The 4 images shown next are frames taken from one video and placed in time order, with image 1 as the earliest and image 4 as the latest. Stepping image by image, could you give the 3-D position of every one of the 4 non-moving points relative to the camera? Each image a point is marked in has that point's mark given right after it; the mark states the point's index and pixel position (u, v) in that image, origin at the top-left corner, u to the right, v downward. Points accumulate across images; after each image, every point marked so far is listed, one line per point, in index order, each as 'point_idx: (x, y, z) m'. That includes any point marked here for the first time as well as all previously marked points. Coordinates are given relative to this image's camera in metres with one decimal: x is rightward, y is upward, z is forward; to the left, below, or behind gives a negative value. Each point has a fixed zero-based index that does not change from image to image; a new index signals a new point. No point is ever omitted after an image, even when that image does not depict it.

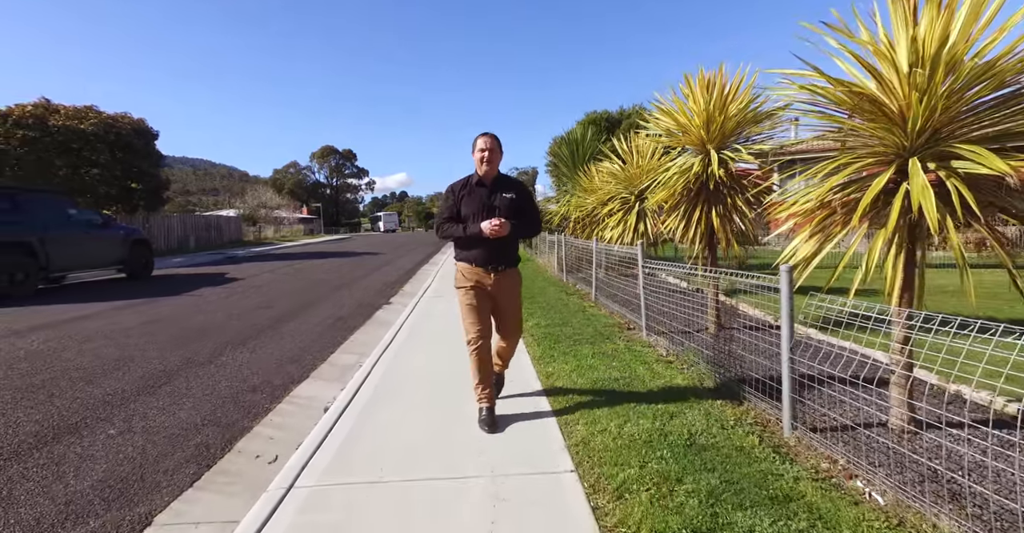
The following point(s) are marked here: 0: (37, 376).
0: (-4.3, -1.0, +4.3) m
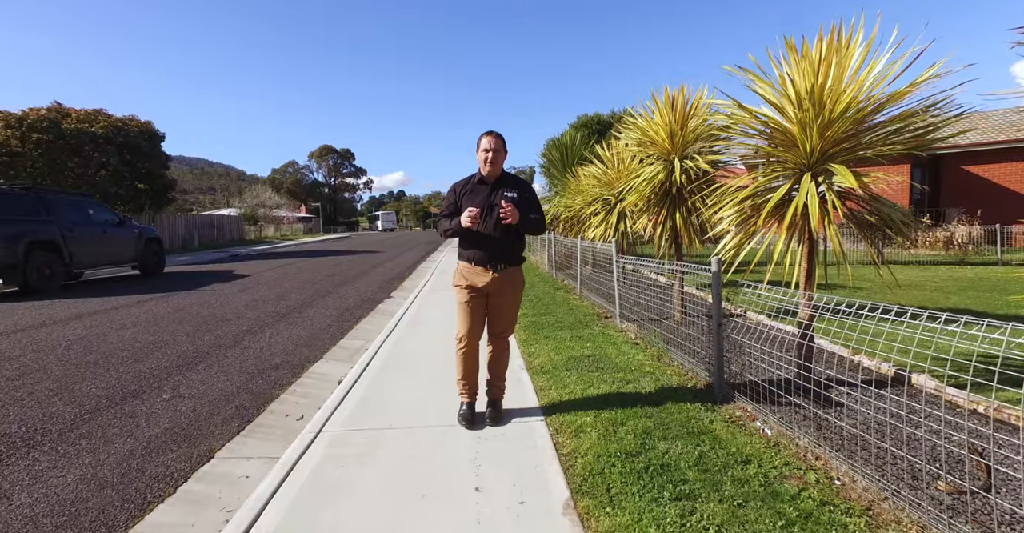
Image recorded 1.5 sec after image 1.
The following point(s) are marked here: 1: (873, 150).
0: (-4.5, -0.9, +5.0) m
1: (+2.4, +0.8, +3.2) m
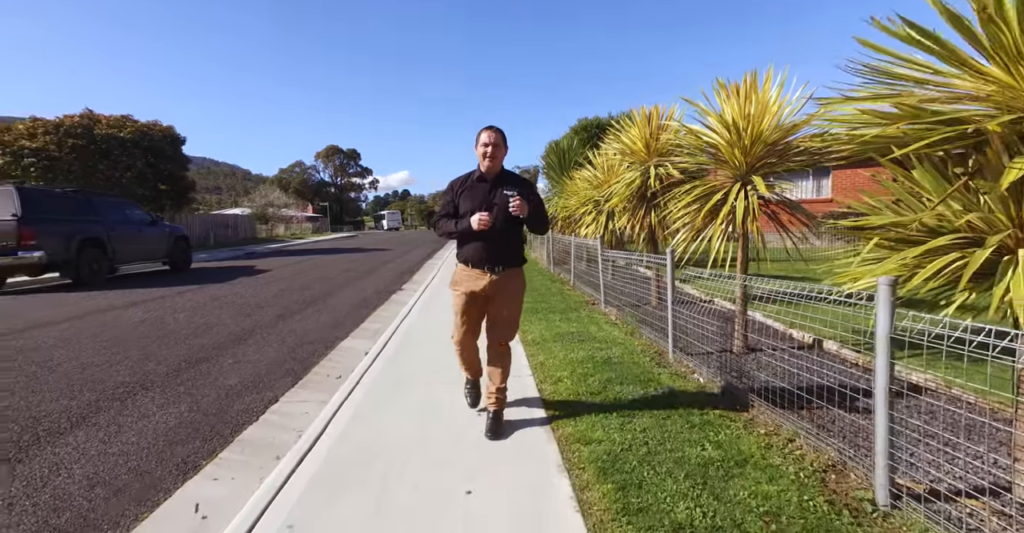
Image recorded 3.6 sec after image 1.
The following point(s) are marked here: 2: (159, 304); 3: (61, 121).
0: (-4.5, -0.8, +6.0) m
1: (+2.3, +0.9, +4.1) m
2: (-5.8, -0.6, +7.8) m
3: (-17.2, +5.6, +18.1) m
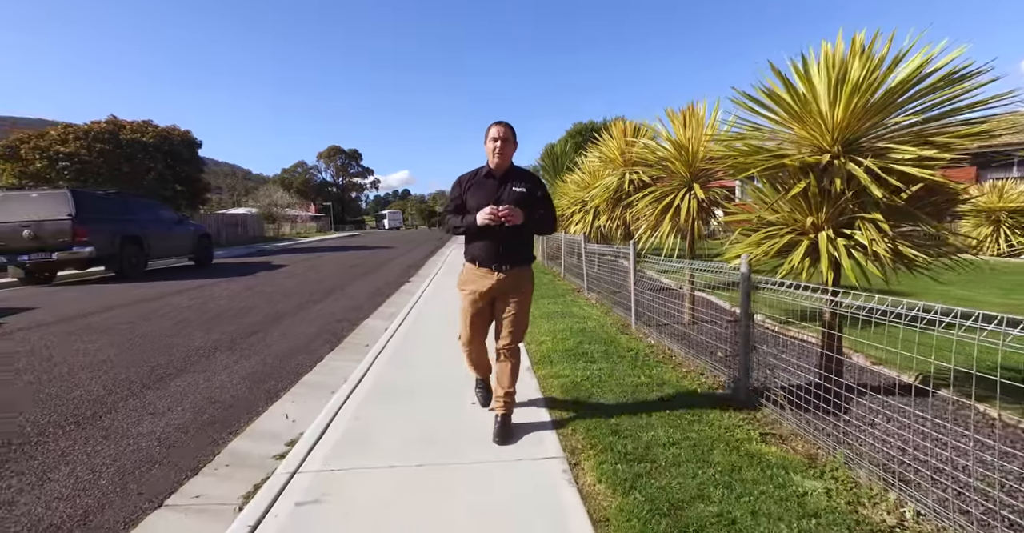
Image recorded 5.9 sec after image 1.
0: (-4.5, -0.7, +7.1) m
1: (+2.3, +1.0, +5.2) m
2: (-5.9, -0.5, +9.0) m
3: (-17.3, +5.7, +19.2) m
